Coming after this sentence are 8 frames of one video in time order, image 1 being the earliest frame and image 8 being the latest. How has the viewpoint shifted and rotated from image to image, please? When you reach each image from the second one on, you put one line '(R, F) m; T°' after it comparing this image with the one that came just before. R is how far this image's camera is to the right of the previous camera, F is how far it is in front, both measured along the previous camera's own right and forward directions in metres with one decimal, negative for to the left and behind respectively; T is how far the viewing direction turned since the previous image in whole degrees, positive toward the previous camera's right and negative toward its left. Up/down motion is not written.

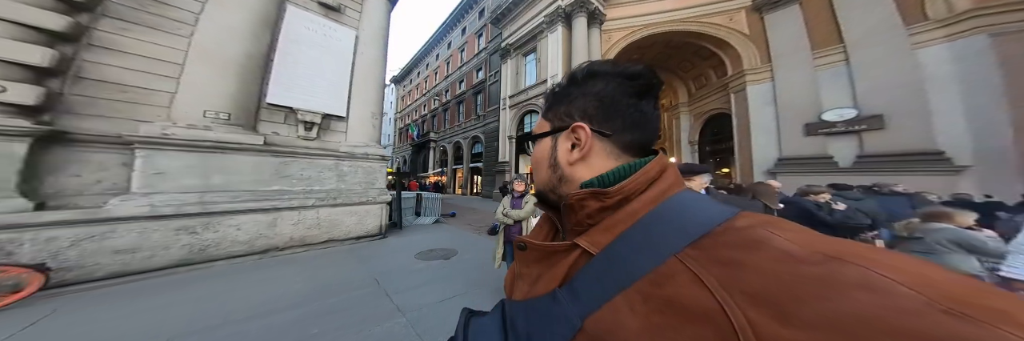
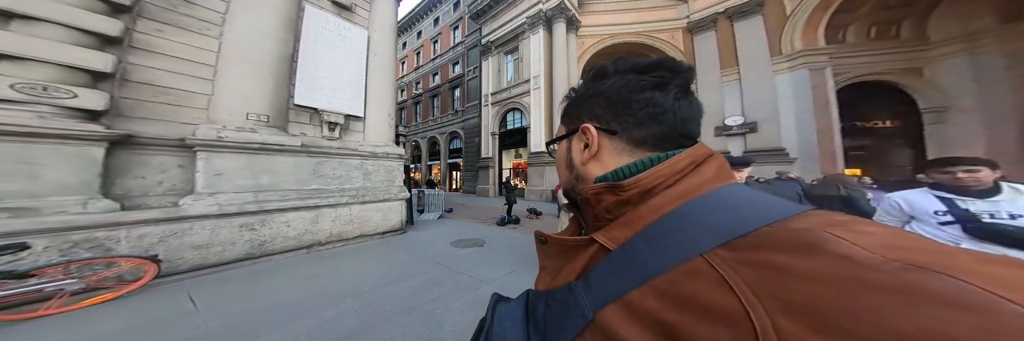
(-1.0, -0.5) m; +11°
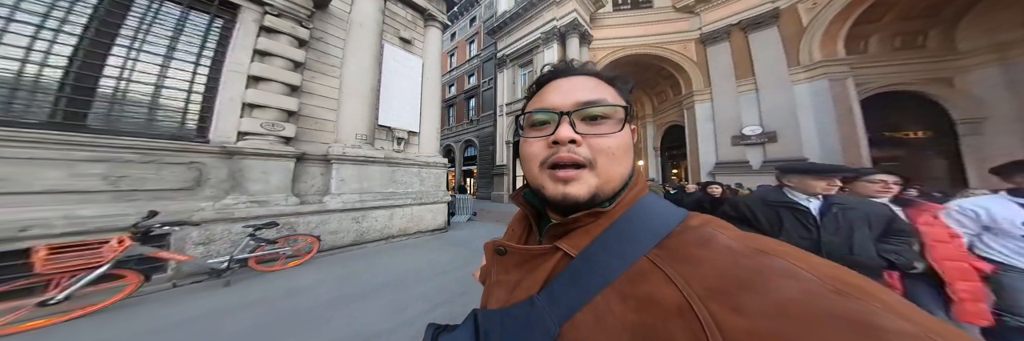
(-0.5, -0.6) m; -3°
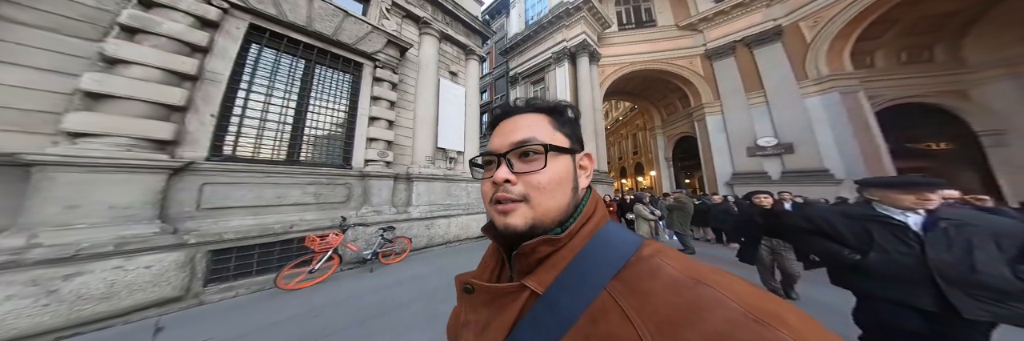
(-0.6, -0.6) m; -2°
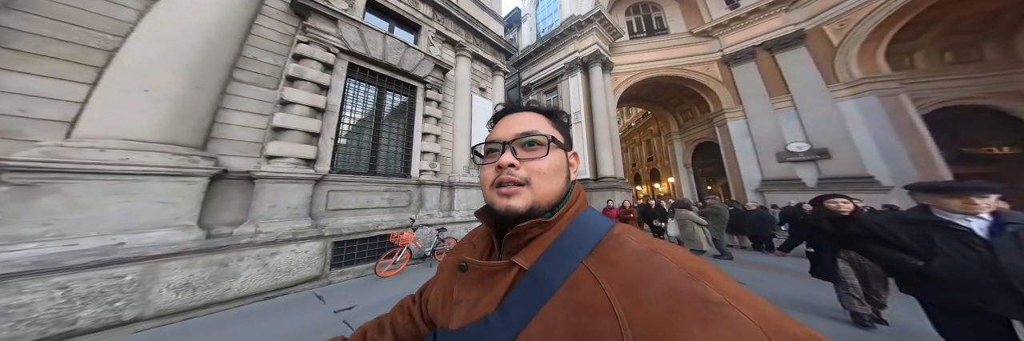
(-0.4, -0.3) m; -3°
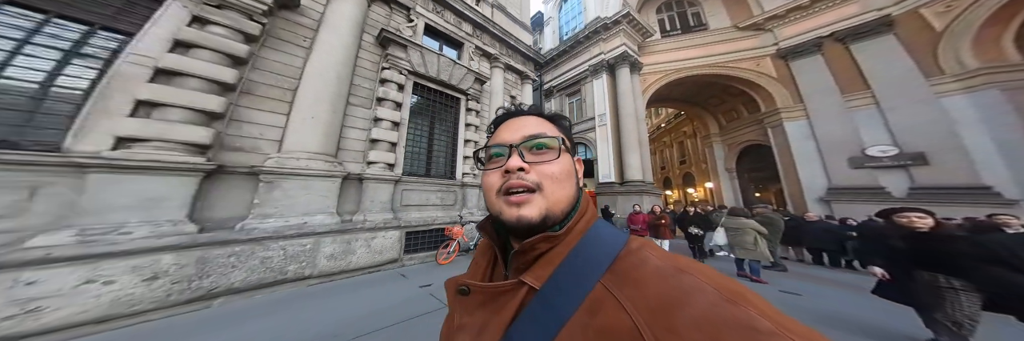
(0.0, -0.4) m; -7°
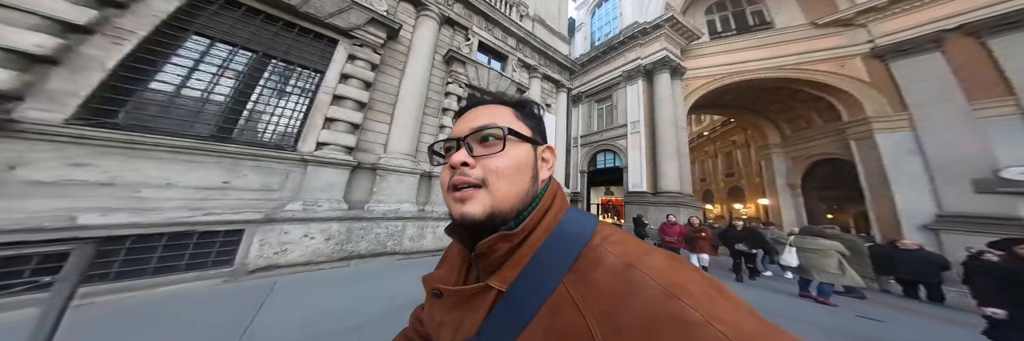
(0.0, -1.2) m; -8°
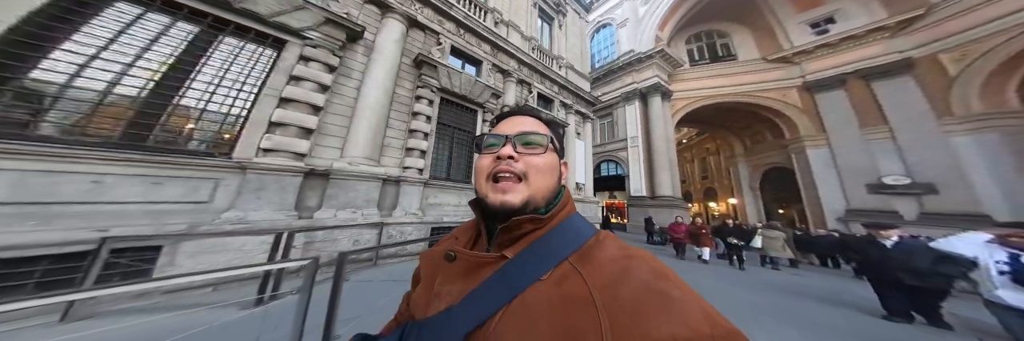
(-3.9, -3.3) m; +4°
